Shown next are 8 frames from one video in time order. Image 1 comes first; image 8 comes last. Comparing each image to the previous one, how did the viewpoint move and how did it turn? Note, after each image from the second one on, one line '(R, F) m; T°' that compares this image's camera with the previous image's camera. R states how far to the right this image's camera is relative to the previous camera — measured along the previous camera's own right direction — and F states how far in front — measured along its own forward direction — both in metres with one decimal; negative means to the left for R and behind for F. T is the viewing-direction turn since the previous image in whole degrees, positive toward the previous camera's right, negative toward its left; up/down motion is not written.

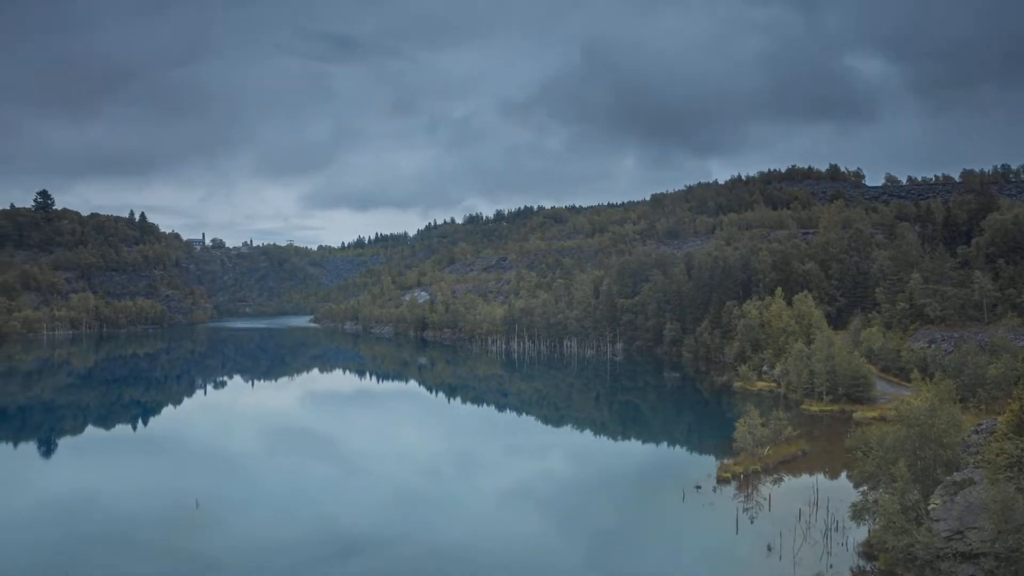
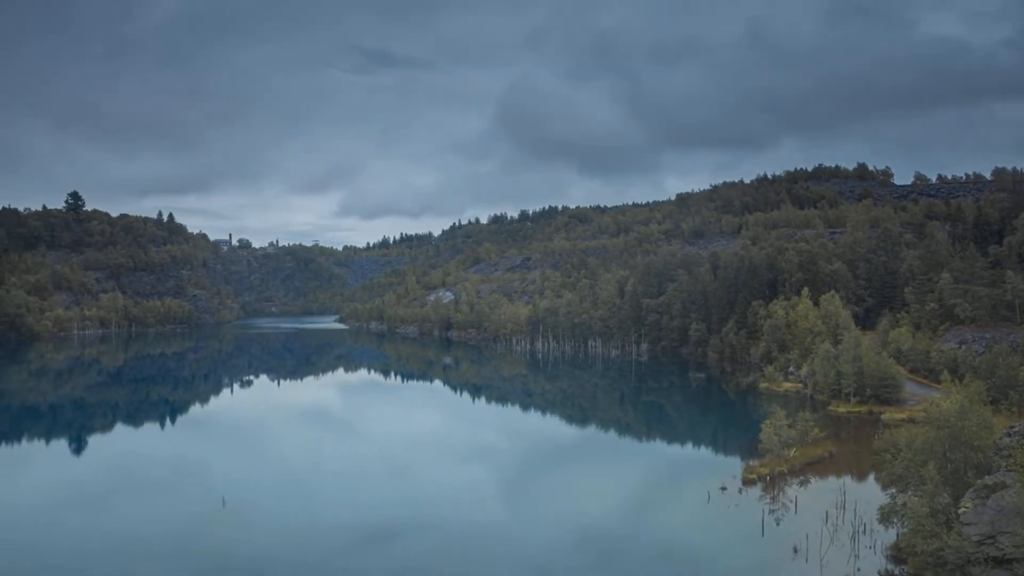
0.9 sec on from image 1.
(-0.3, 0.0) m; -1°
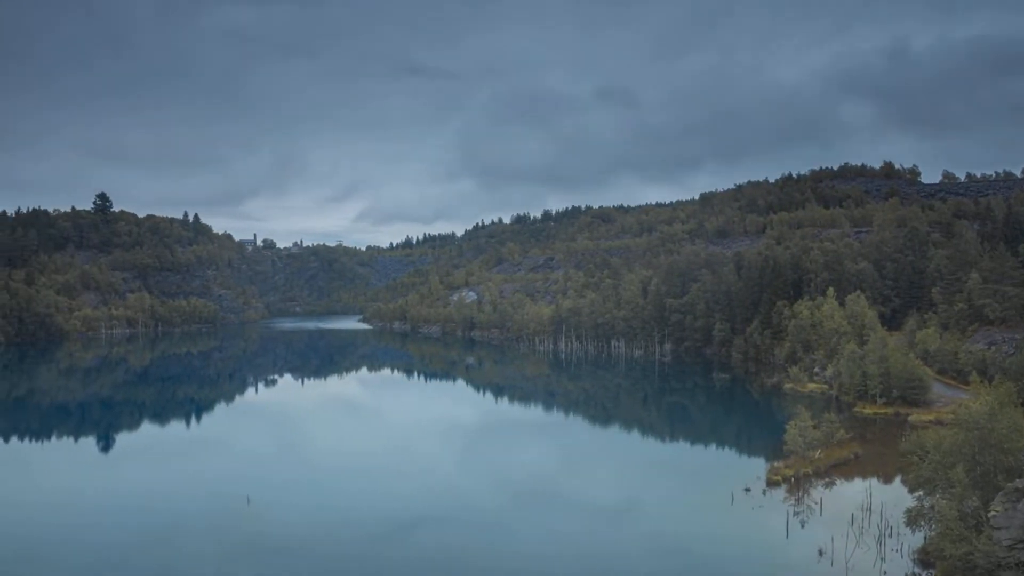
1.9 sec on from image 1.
(-0.3, 0.0) m; -1°
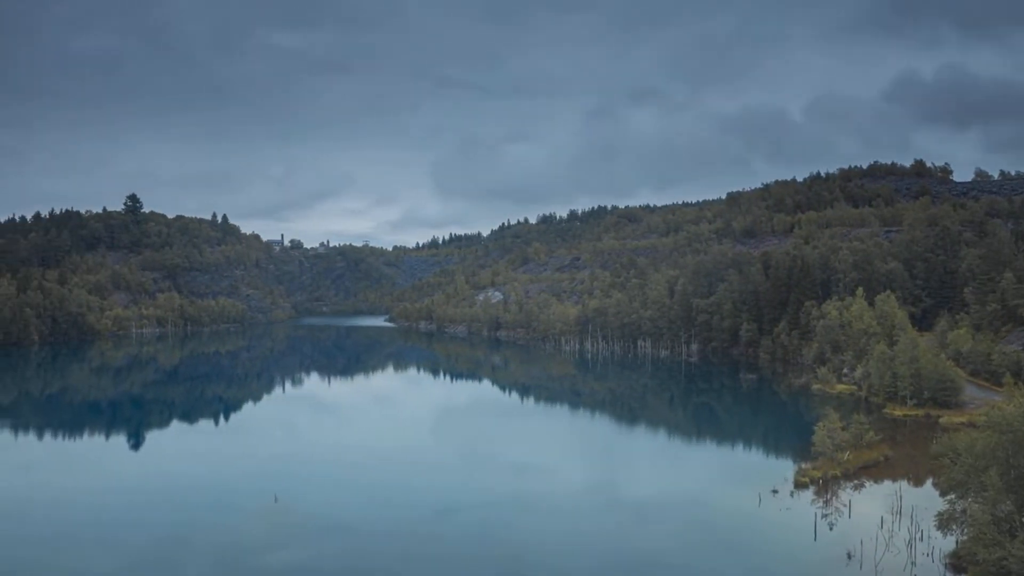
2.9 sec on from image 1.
(-0.3, 0.0) m; -2°
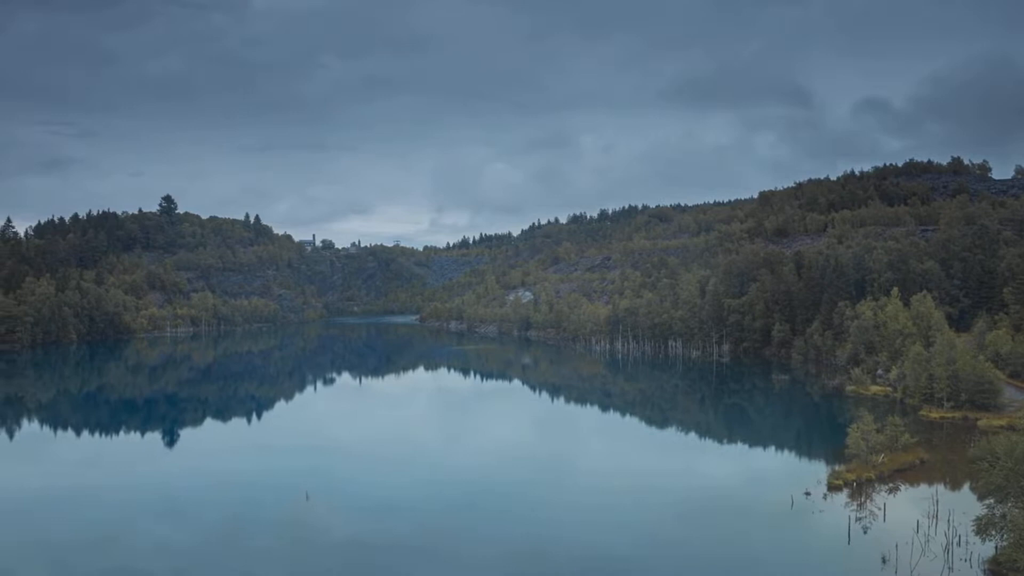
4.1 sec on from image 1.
(-0.4, 0.0) m; -2°
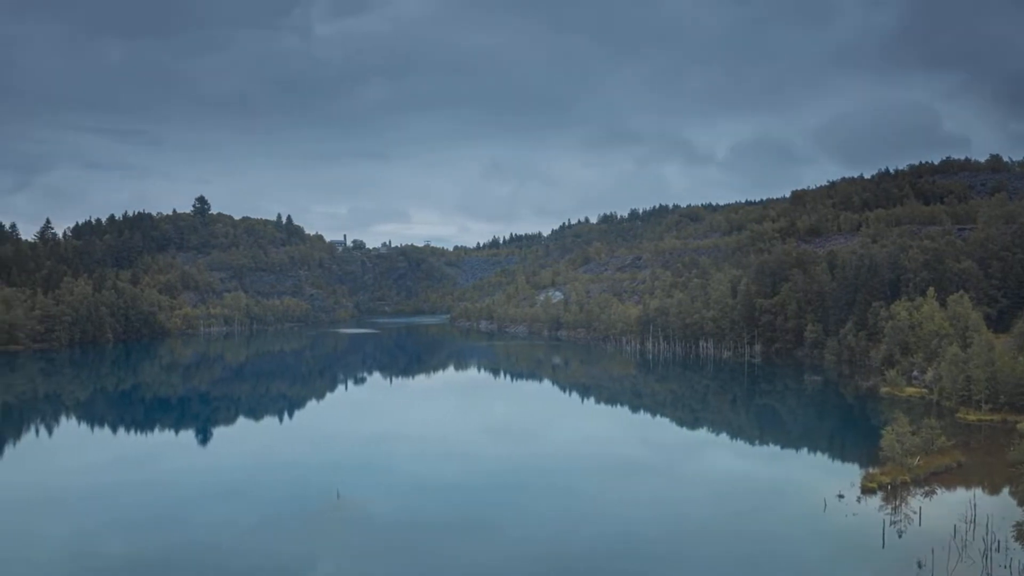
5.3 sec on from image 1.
(-0.4, 0.0) m; -2°
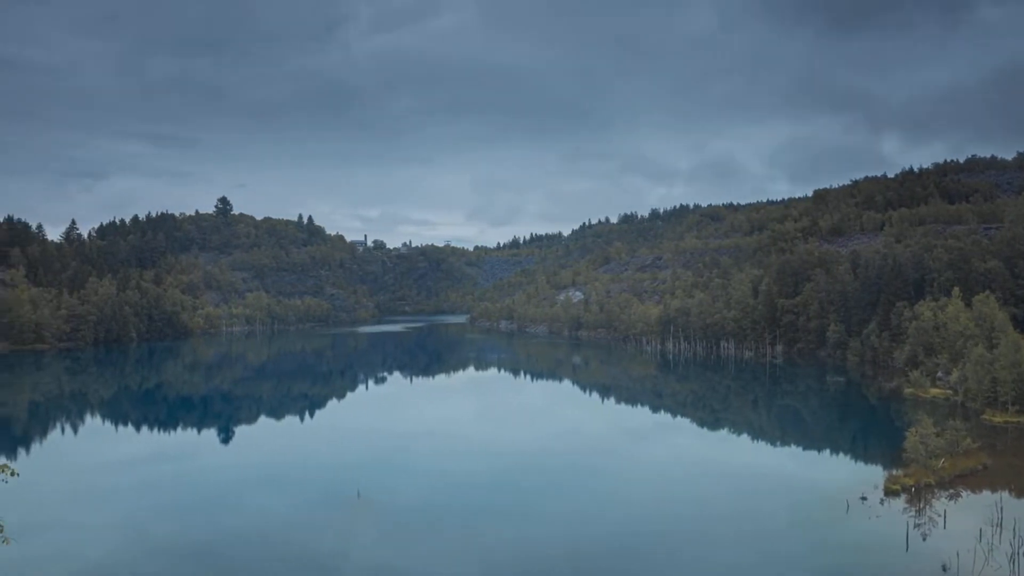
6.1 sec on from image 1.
(-0.2, 0.0) m; -1°
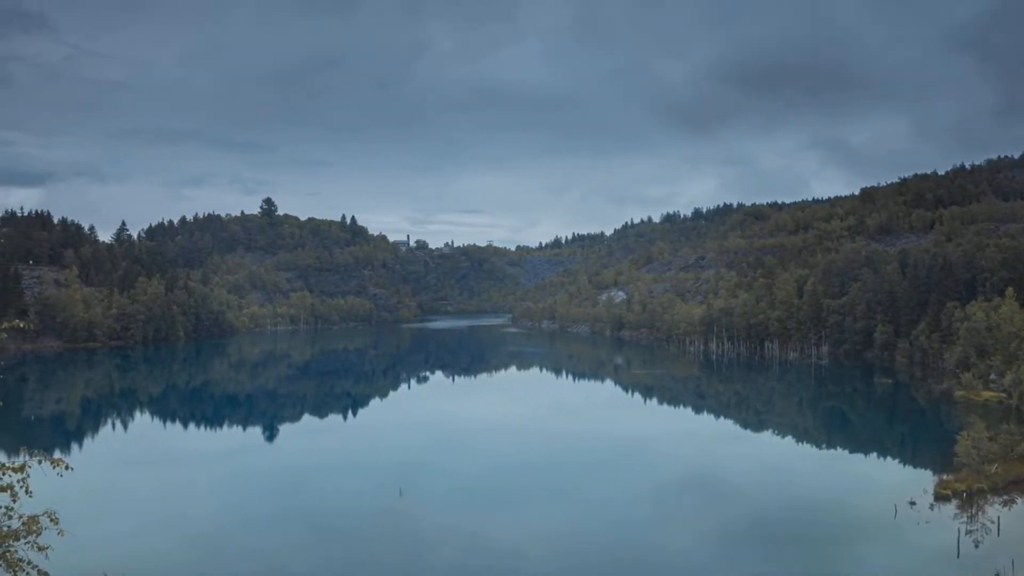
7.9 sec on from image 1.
(-0.5, -0.1) m; -3°
